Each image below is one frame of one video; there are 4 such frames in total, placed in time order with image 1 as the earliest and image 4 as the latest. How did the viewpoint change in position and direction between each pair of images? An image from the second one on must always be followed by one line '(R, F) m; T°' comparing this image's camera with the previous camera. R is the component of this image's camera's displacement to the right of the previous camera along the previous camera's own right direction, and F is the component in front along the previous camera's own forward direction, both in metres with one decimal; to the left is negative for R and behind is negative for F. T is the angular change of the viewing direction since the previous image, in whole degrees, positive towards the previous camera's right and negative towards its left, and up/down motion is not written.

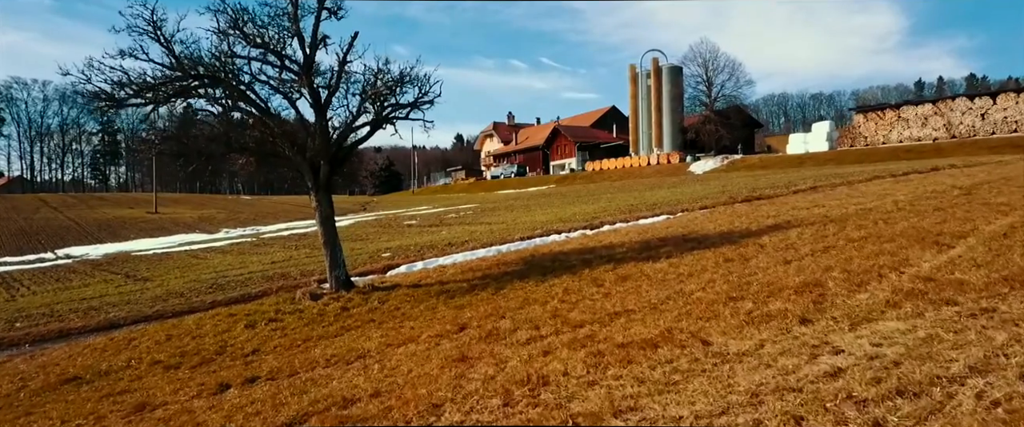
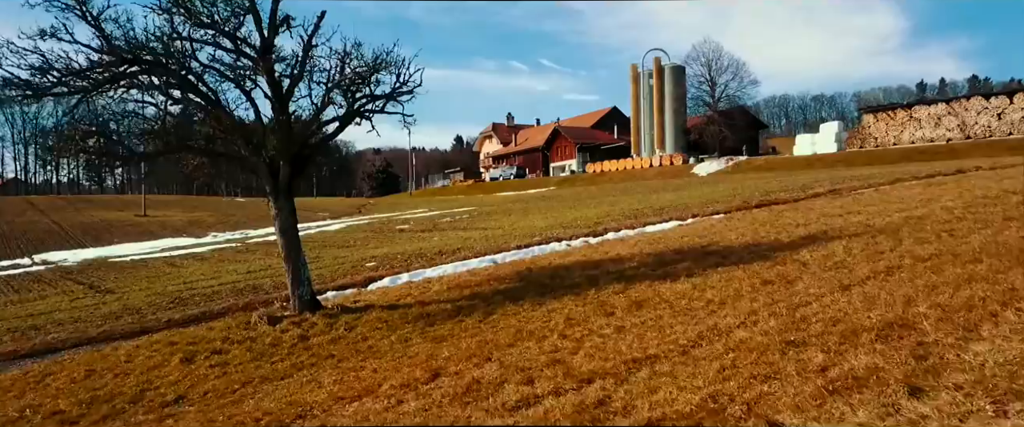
(+0.1, +1.8) m; 0°
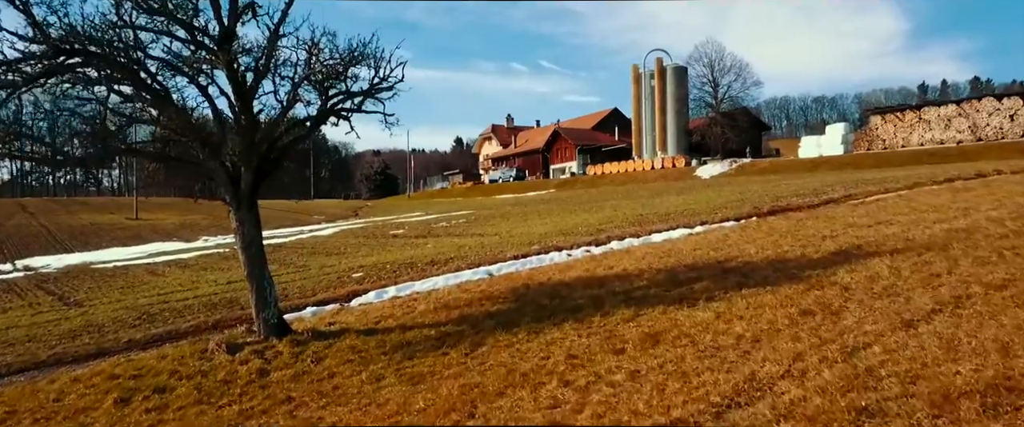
(+0.1, +1.3) m; 0°
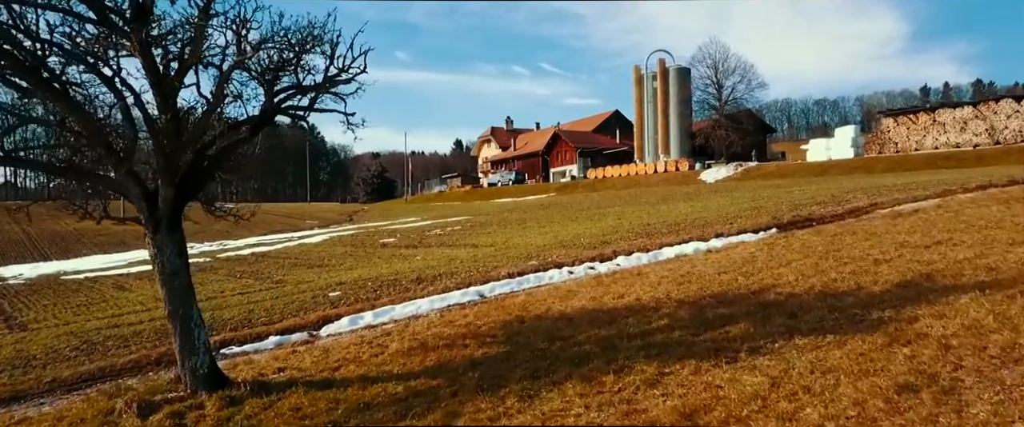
(+0.1, +1.9) m; 0°
